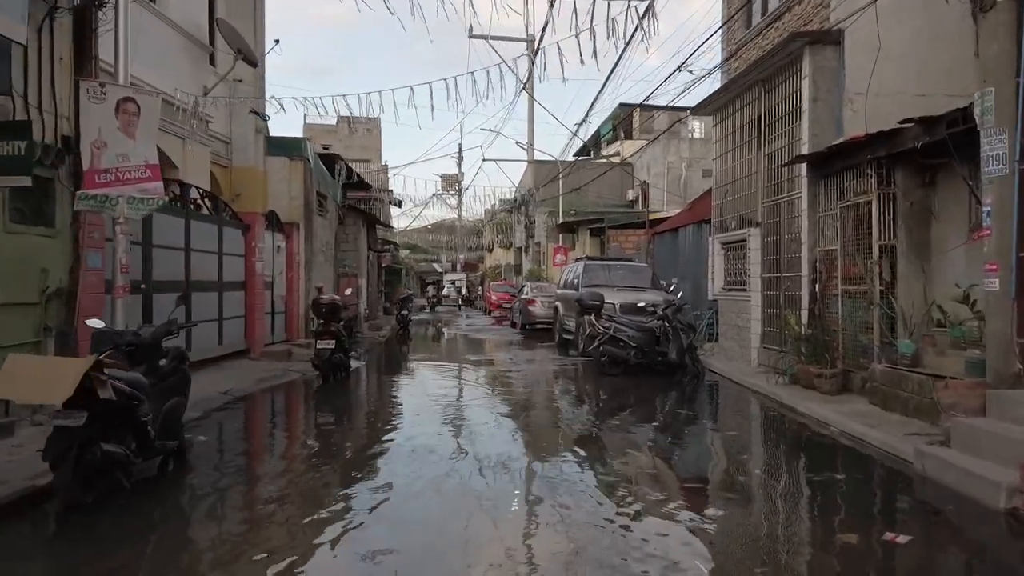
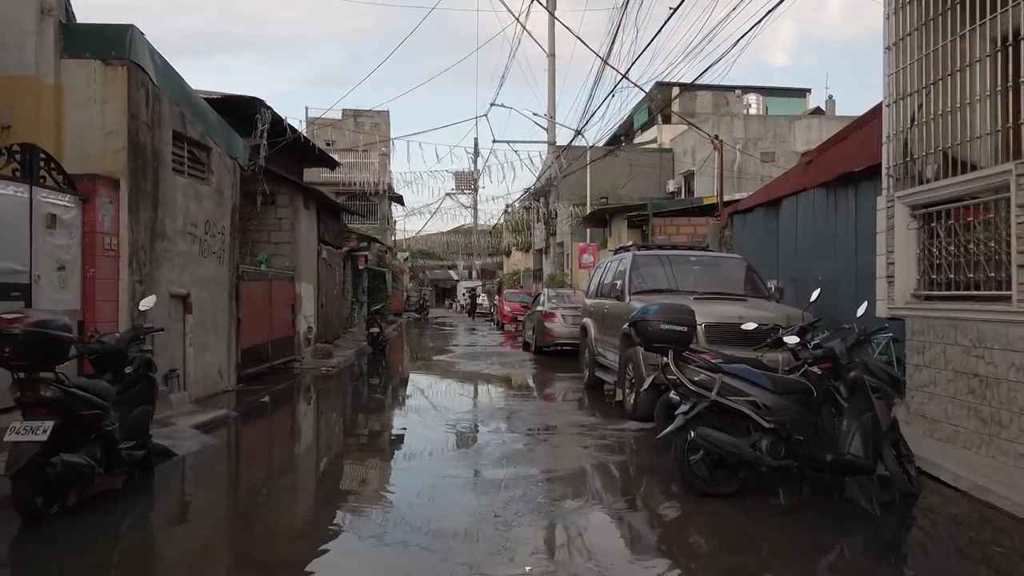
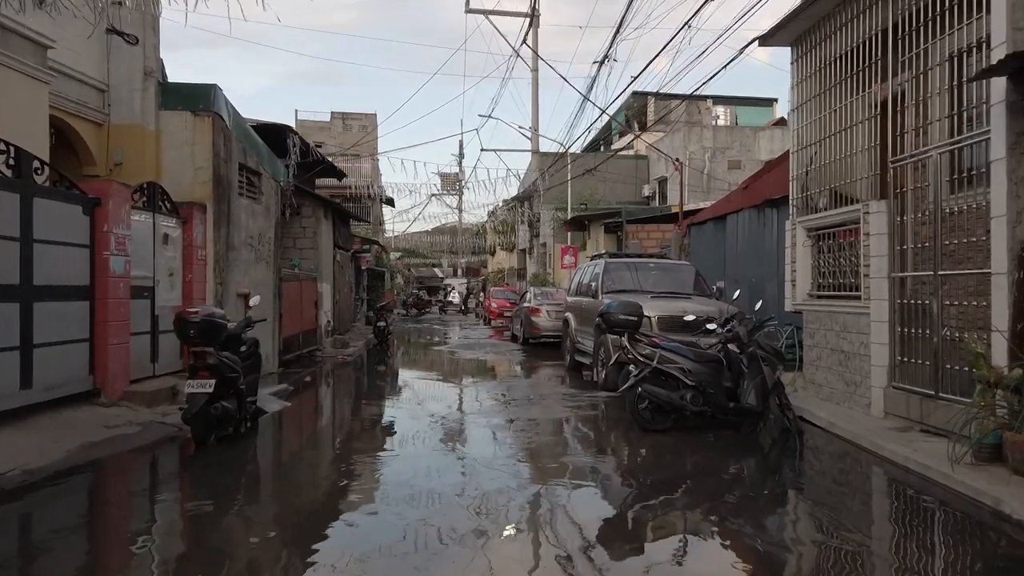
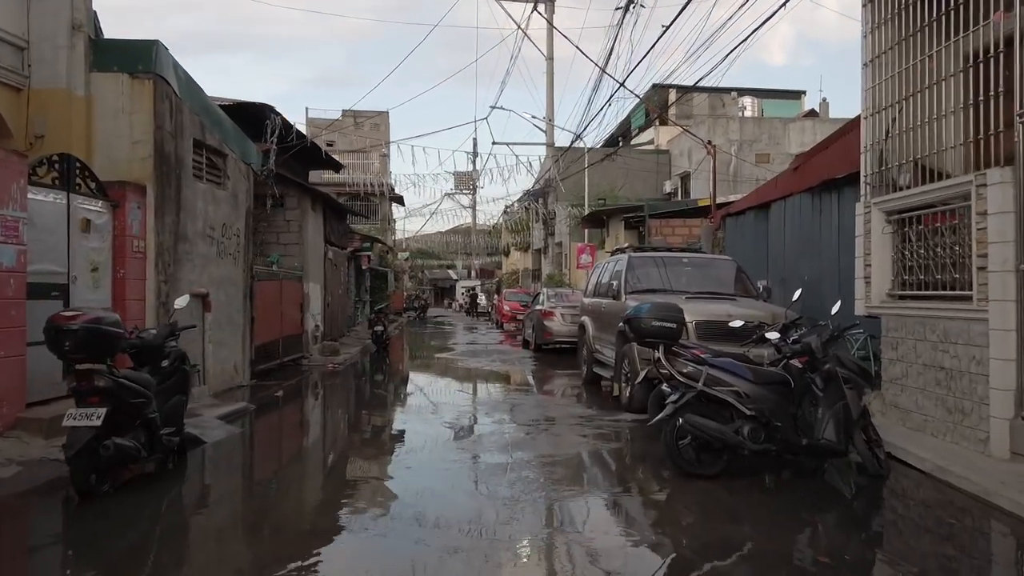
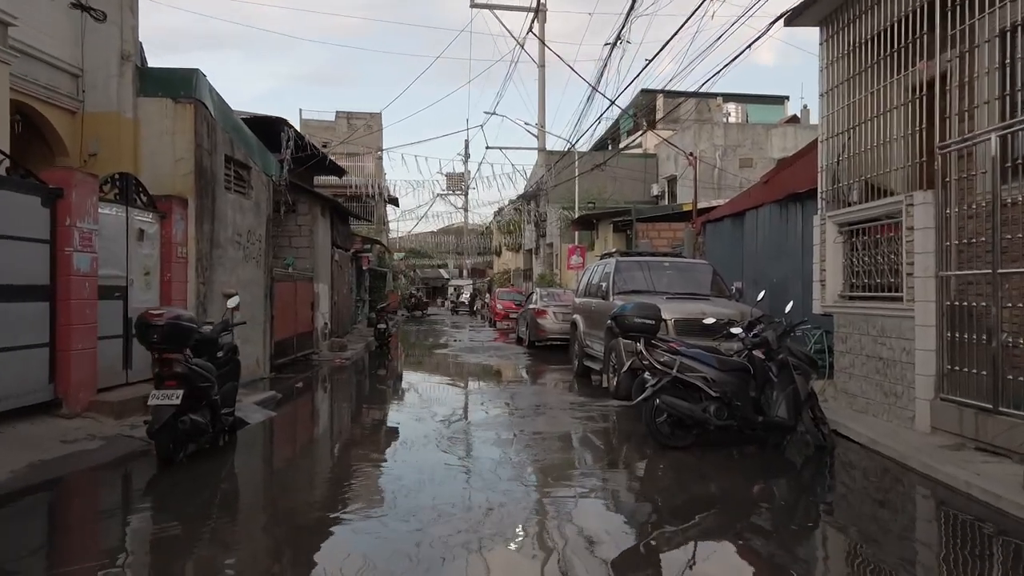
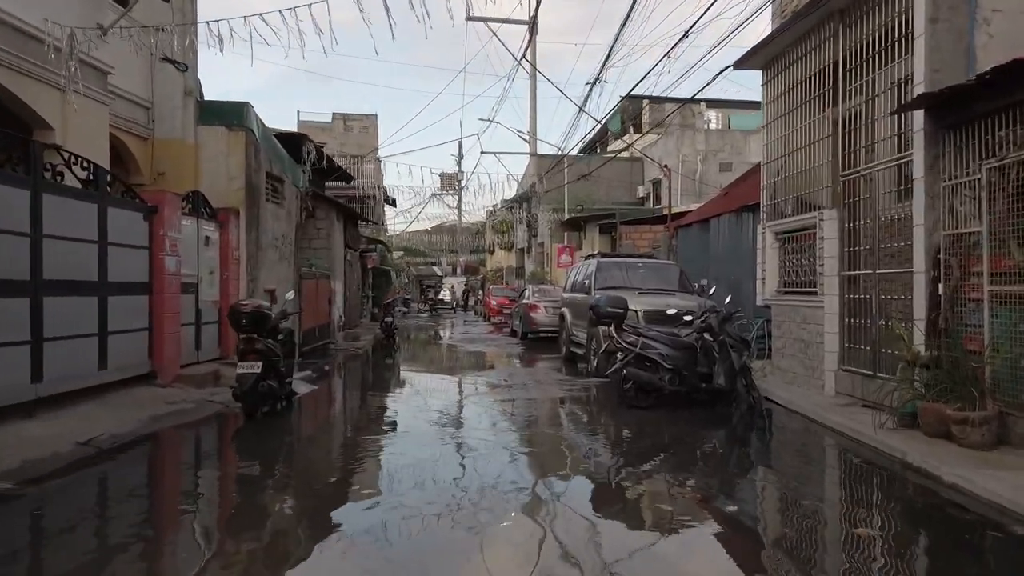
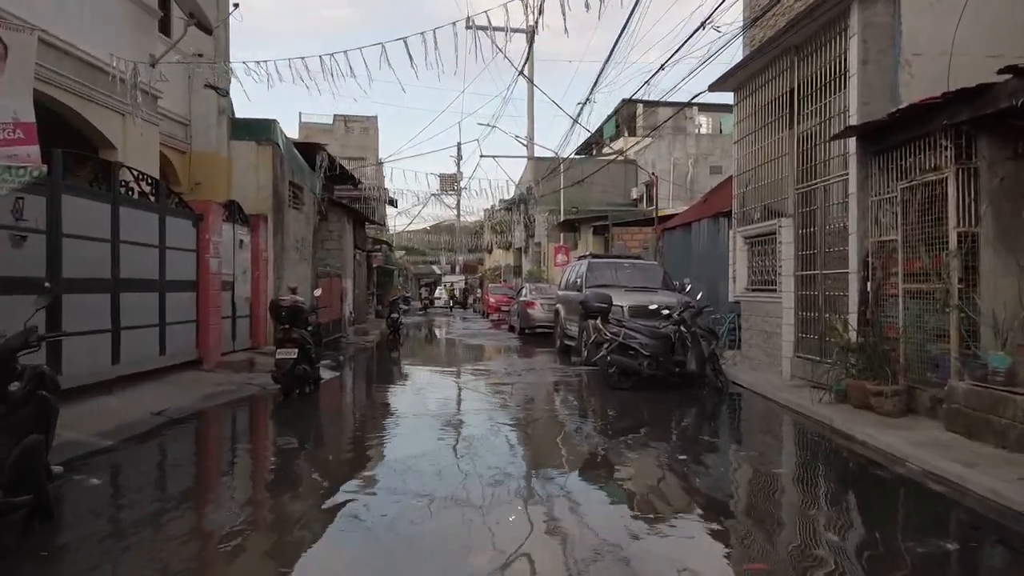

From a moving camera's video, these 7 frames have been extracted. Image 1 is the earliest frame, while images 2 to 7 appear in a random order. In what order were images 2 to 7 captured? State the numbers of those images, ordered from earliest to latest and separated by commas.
7, 6, 3, 5, 4, 2
